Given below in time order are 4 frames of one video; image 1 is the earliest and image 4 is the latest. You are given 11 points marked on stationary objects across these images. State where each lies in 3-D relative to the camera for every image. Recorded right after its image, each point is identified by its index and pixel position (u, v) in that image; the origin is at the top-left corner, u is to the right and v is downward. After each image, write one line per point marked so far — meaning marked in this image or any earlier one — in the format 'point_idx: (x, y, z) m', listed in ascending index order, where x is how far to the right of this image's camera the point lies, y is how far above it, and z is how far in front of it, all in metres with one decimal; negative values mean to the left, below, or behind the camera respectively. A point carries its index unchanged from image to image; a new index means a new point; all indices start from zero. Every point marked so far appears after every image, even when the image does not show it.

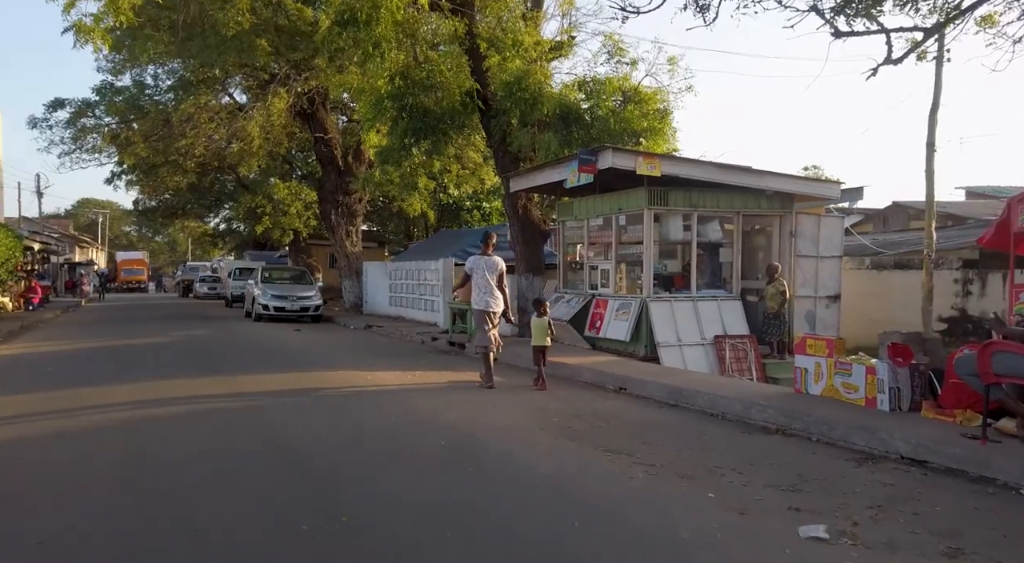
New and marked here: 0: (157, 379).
0: (-6.1, -1.6, +13.7) m
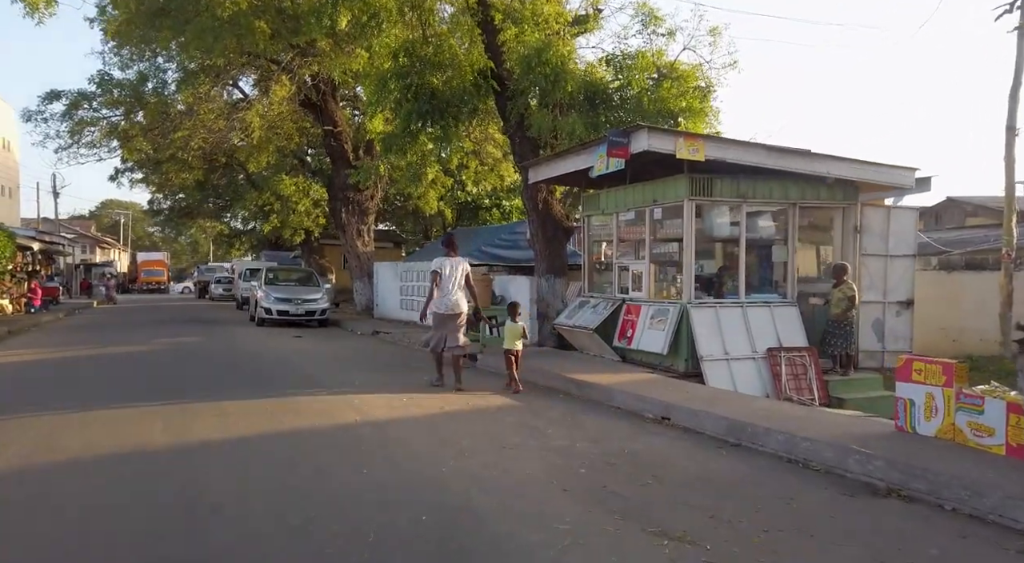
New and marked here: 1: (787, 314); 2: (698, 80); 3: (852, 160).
0: (-5.8, -1.7, +12.1) m
1: (+3.9, -0.5, +11.3) m
2: (+3.1, +3.4, +13.4) m
3: (+4.7, +1.7, +11.2) m
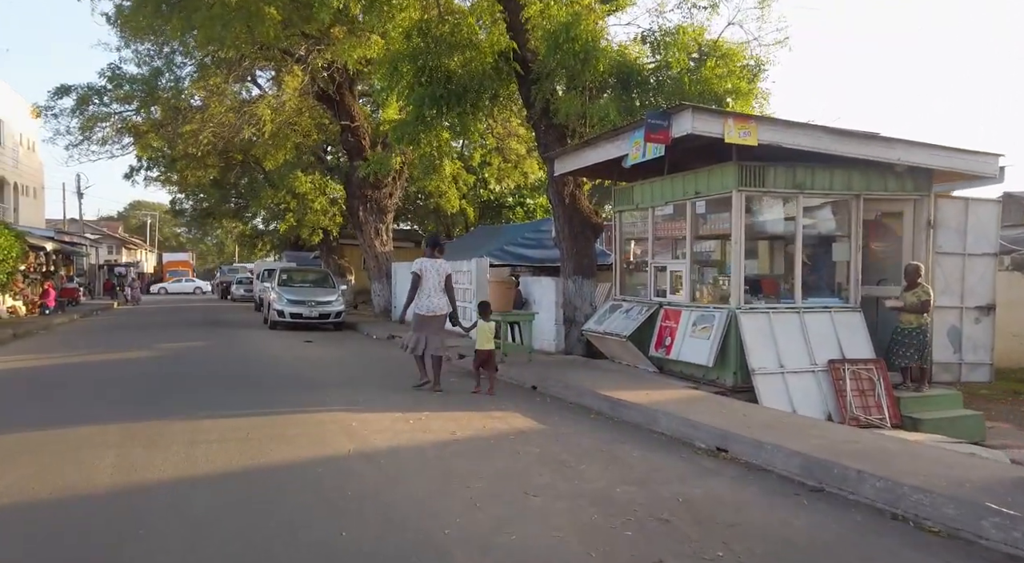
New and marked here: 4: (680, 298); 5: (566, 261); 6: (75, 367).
0: (-5.5, -1.7, +11.0) m
1: (+4.2, -0.5, +9.9) m
2: (+3.5, +3.3, +12.0) m
3: (+5.0, +1.7, +9.7) m
4: (+2.3, -0.2, +11.1) m
5: (+0.9, +0.4, +13.9) m
6: (-8.3, -1.6, +15.2) m
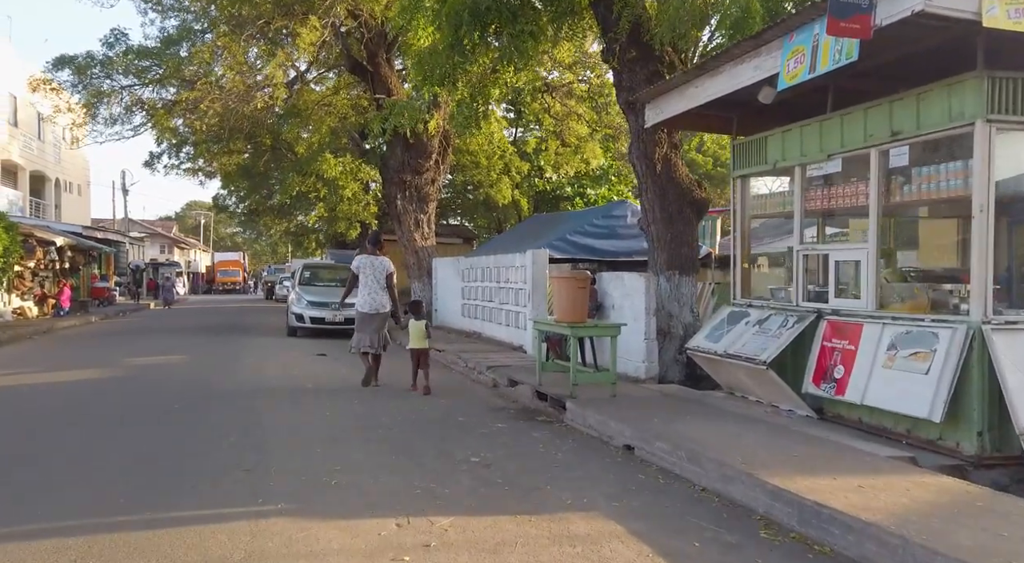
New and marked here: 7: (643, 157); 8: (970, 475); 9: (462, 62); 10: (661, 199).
0: (-4.8, -1.6, +7.5) m
1: (+4.8, -0.5, +5.8) m
2: (+4.2, +3.4, +7.9) m
3: (+5.7, +1.7, +5.5) m
4: (+3.0, -0.2, +7.1) m
5: (+1.8, +0.4, +10.0) m
6: (-7.3, -1.6, +11.9) m
7: (+1.6, +1.5, +9.7) m
8: (+3.2, -1.3, +5.6) m
9: (-0.6, +2.6, +9.7) m
10: (+1.8, +1.1, +9.8) m
